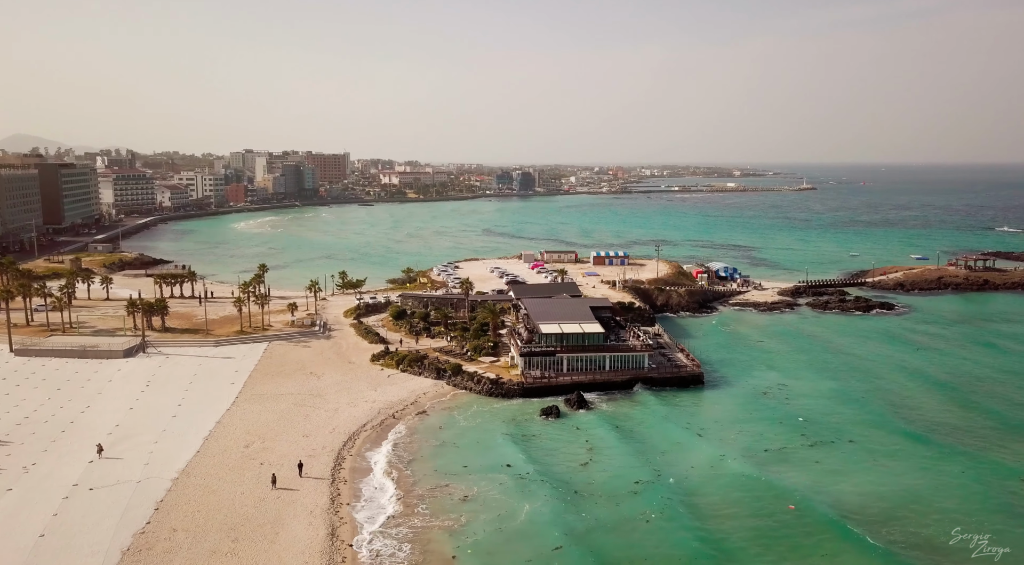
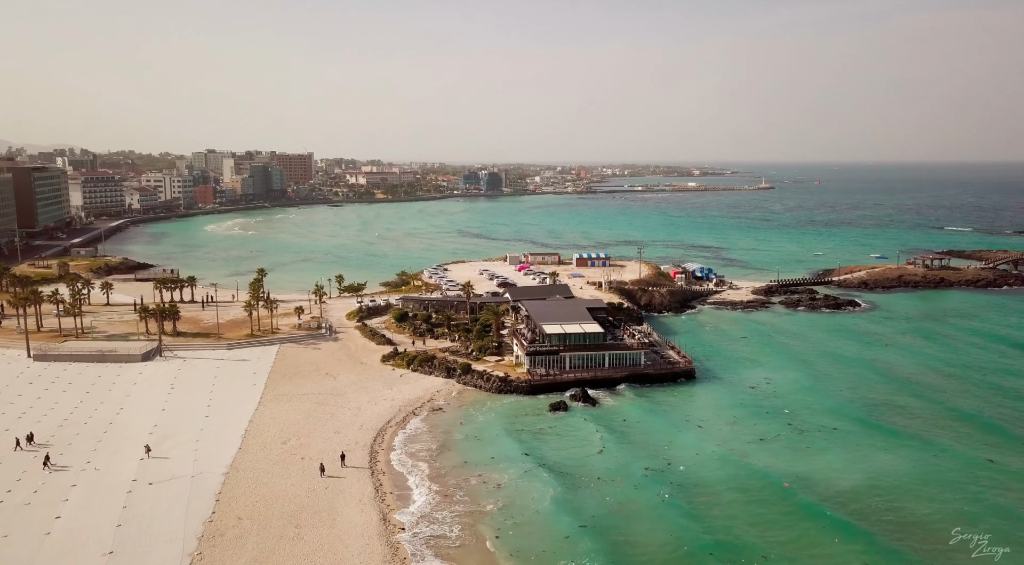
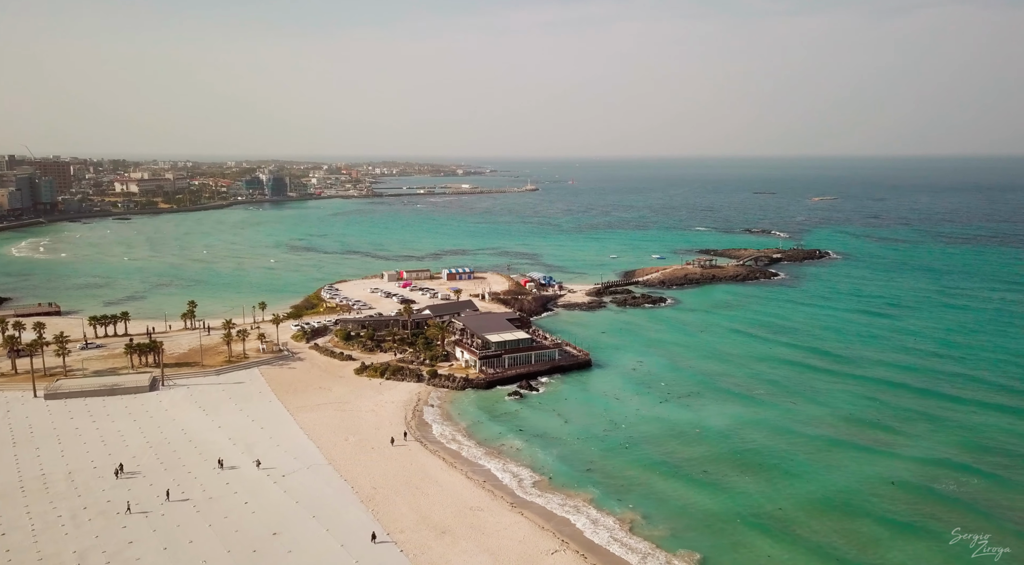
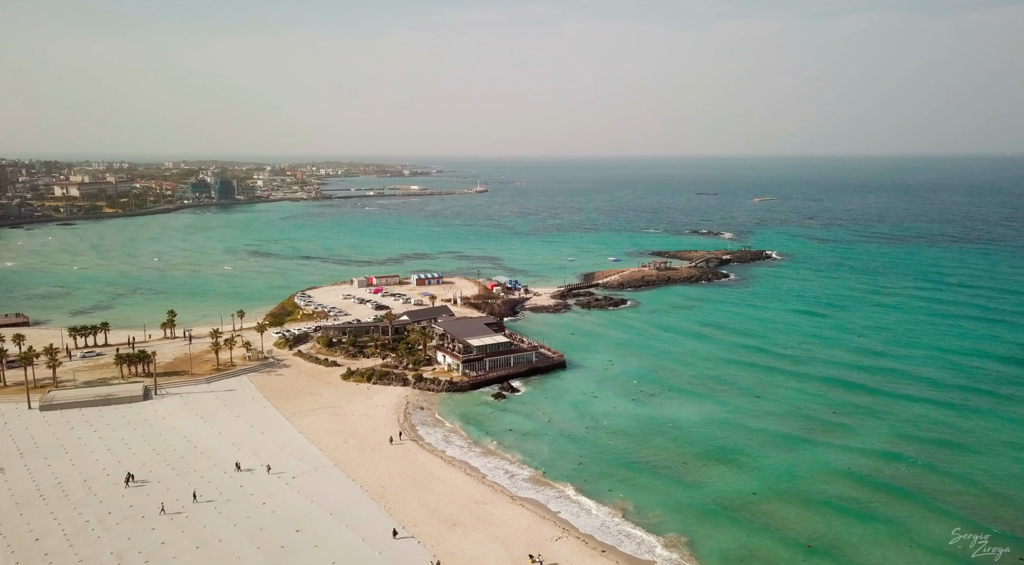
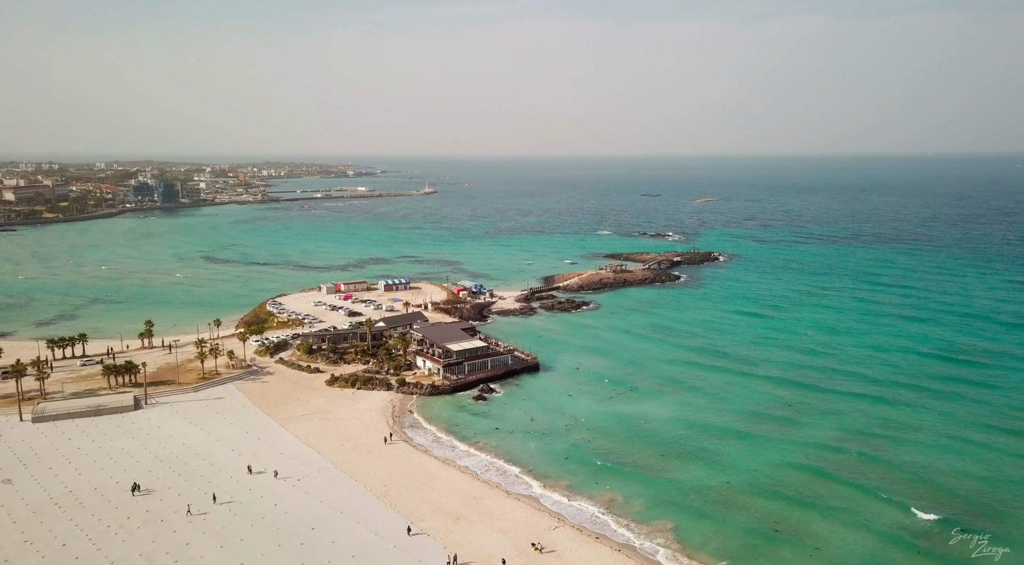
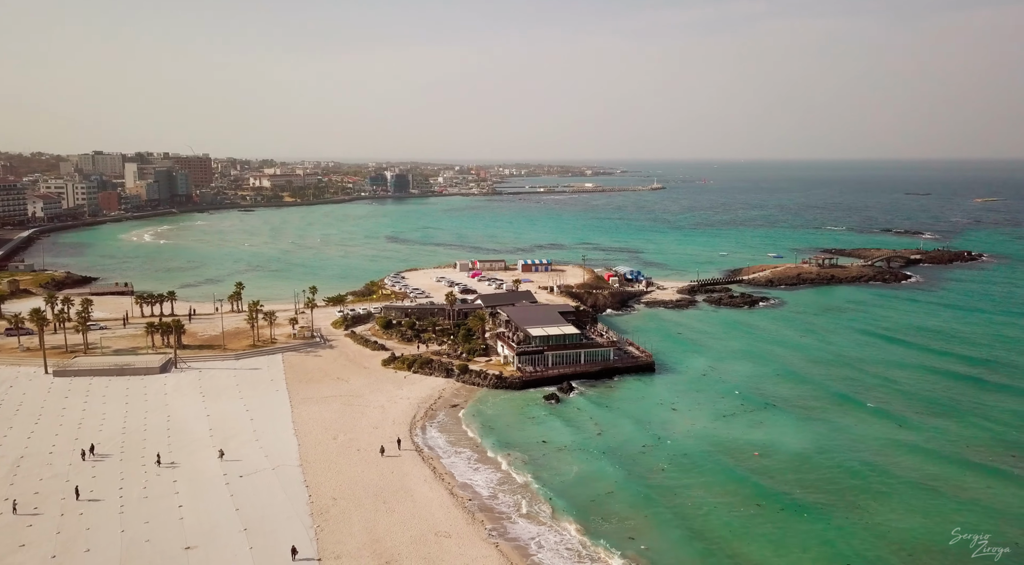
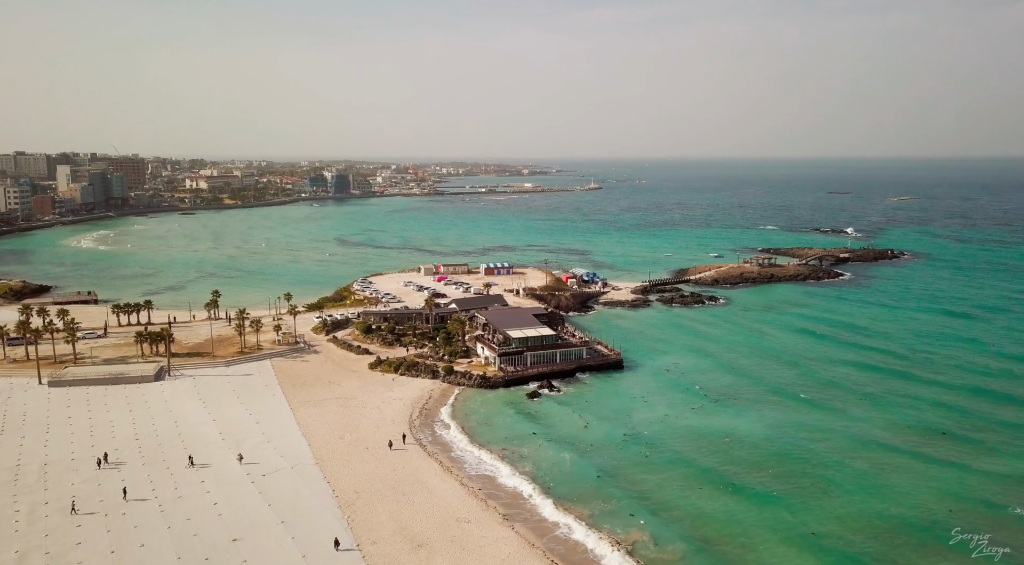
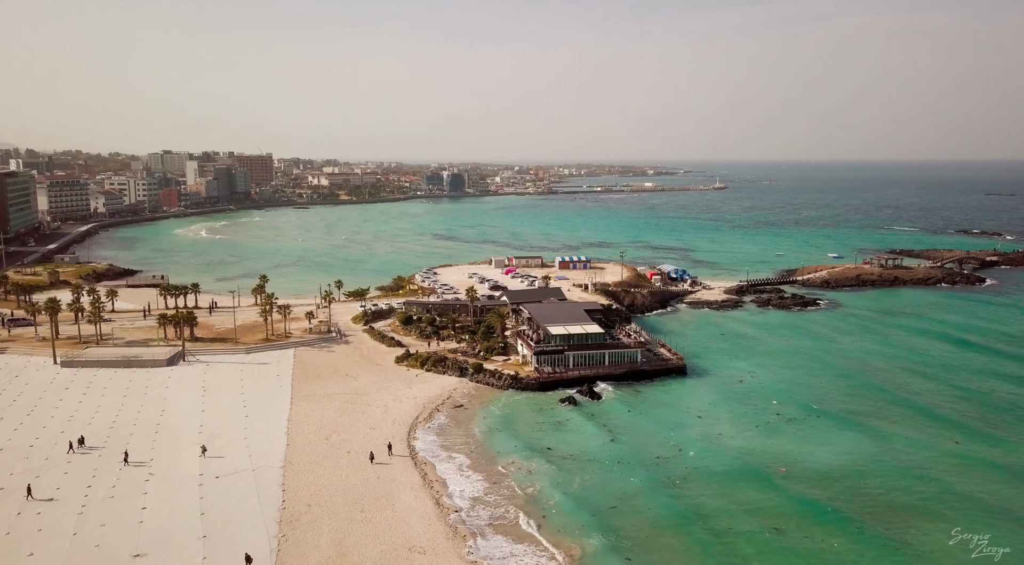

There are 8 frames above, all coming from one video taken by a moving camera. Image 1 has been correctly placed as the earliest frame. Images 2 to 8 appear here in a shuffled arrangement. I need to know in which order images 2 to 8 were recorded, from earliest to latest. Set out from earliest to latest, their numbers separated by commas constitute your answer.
2, 8, 6, 7, 3, 4, 5
